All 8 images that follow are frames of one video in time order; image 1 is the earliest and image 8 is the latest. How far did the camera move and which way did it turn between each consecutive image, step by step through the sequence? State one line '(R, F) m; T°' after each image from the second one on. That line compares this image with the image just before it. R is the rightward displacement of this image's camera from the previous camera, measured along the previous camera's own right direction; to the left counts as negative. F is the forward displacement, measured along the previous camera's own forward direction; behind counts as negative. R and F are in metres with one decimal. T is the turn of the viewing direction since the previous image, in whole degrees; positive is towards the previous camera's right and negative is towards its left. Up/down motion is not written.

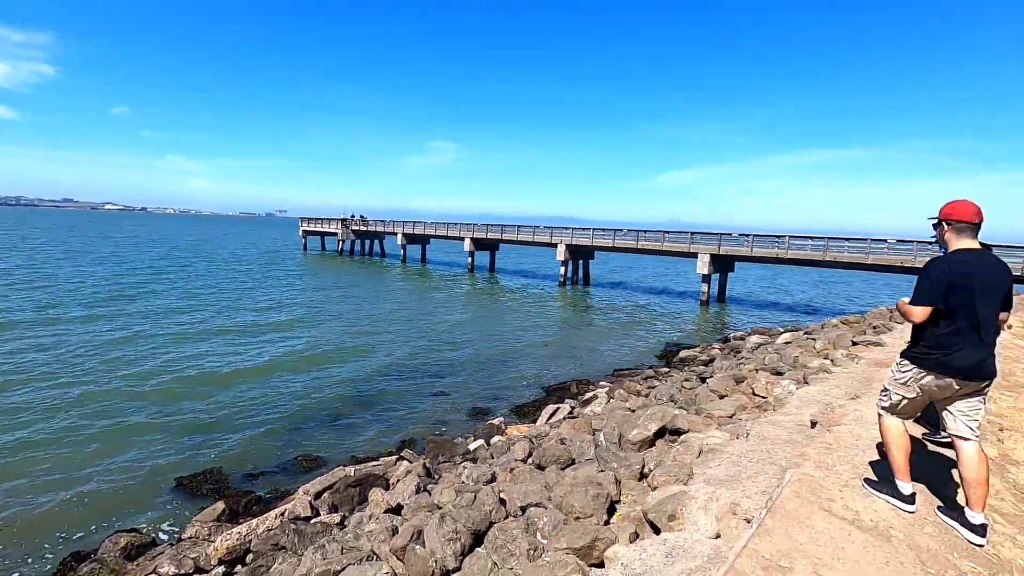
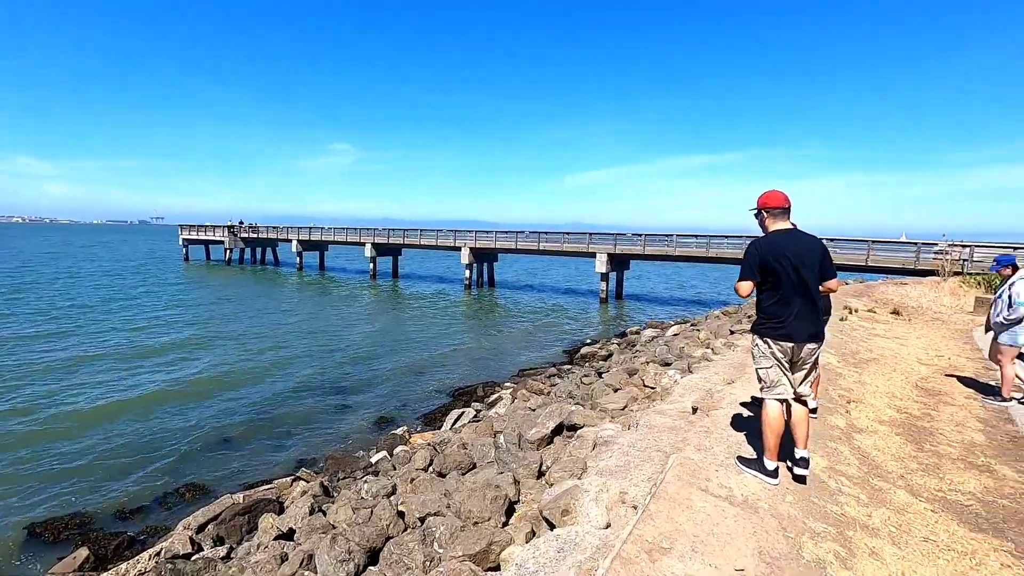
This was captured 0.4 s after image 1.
(+0.1, 0.0) m; +10°
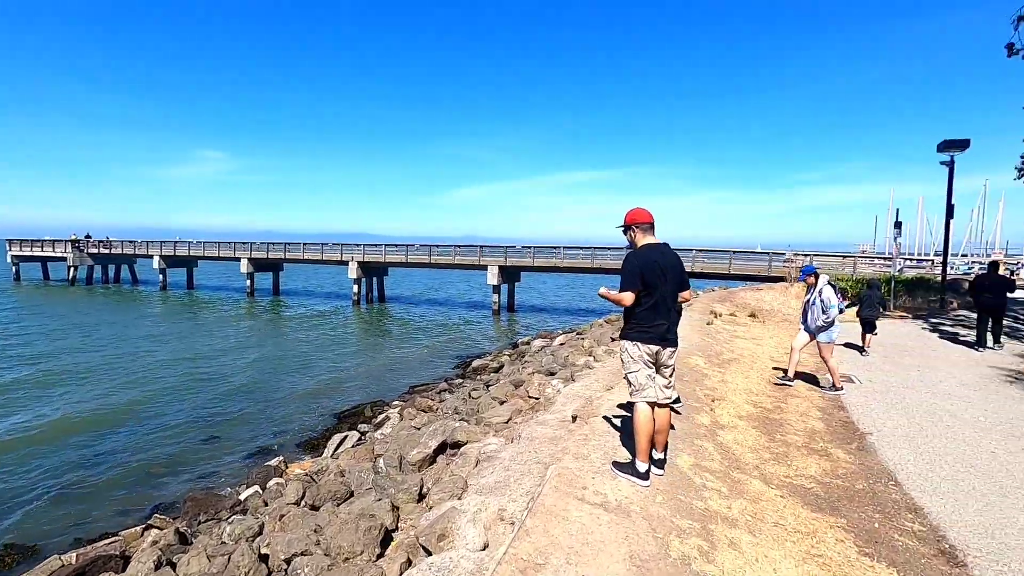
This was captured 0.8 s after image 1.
(+0.2, +0.1) m; +11°
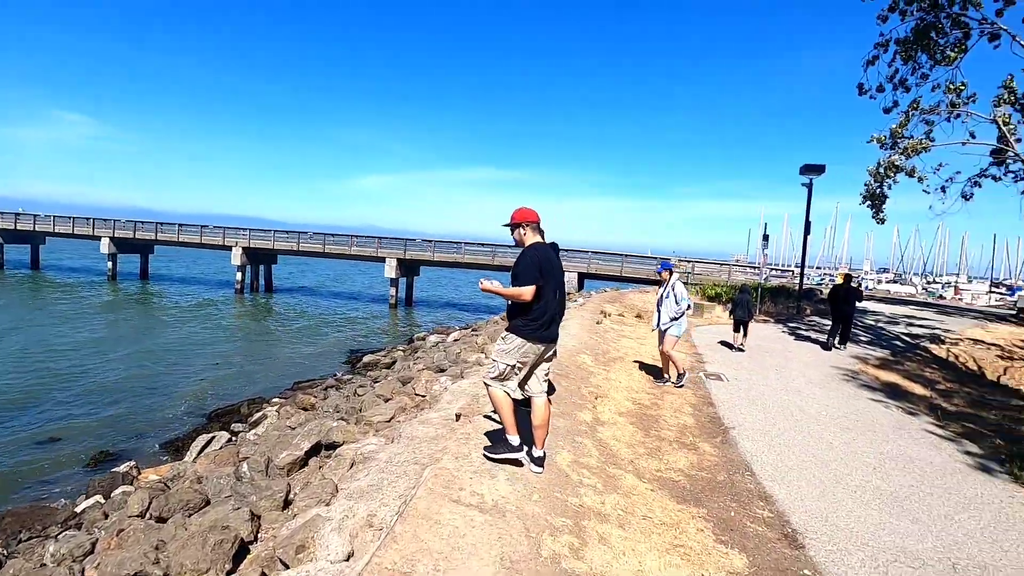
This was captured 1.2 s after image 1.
(+0.1, +0.1) m; +11°
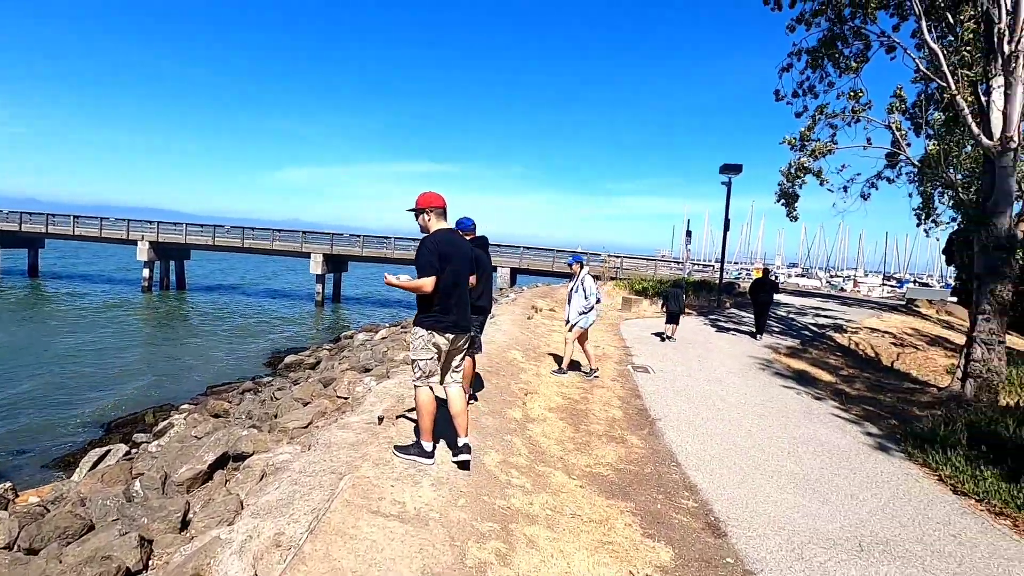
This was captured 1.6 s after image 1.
(+0.1, +0.2) m; +7°
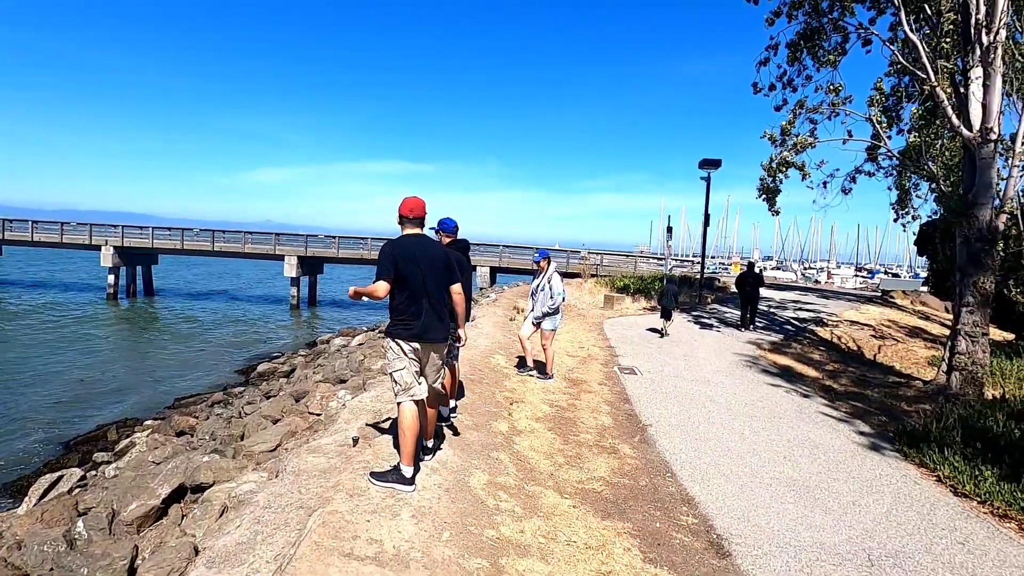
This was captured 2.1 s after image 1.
(0.0, +0.4) m; +2°
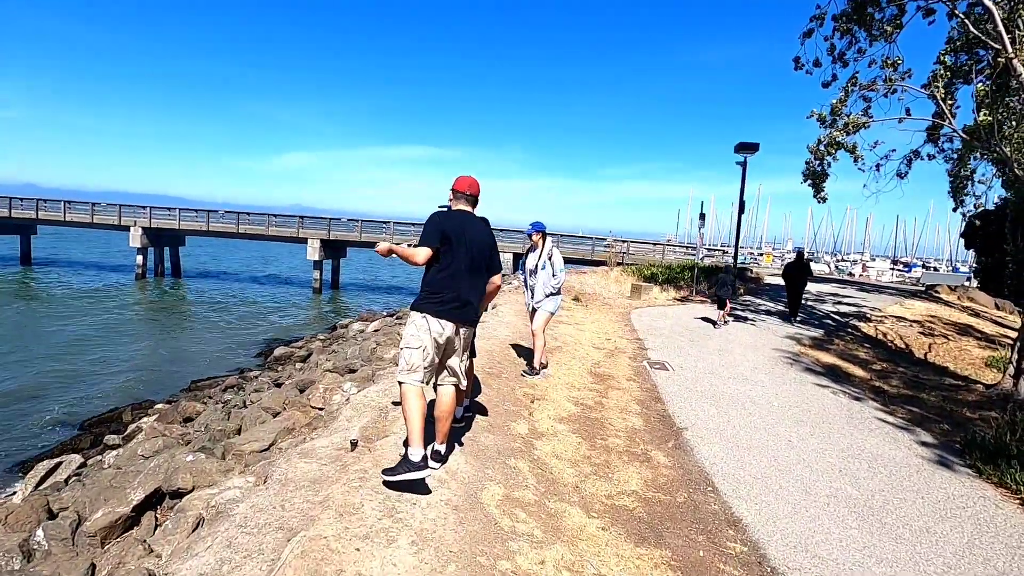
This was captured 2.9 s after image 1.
(0.0, +0.6) m; -2°
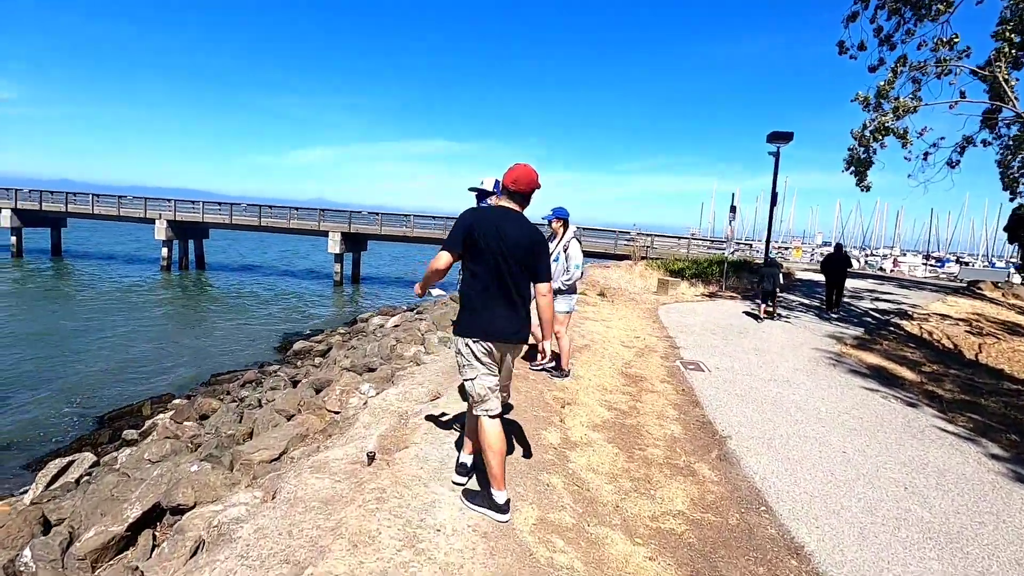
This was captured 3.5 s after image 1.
(-0.1, +0.4) m; -2°
